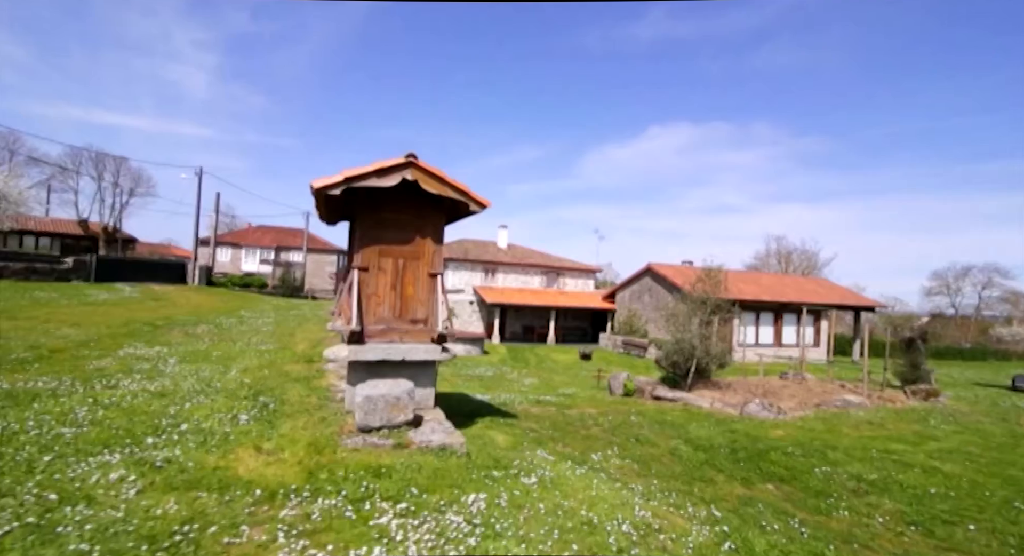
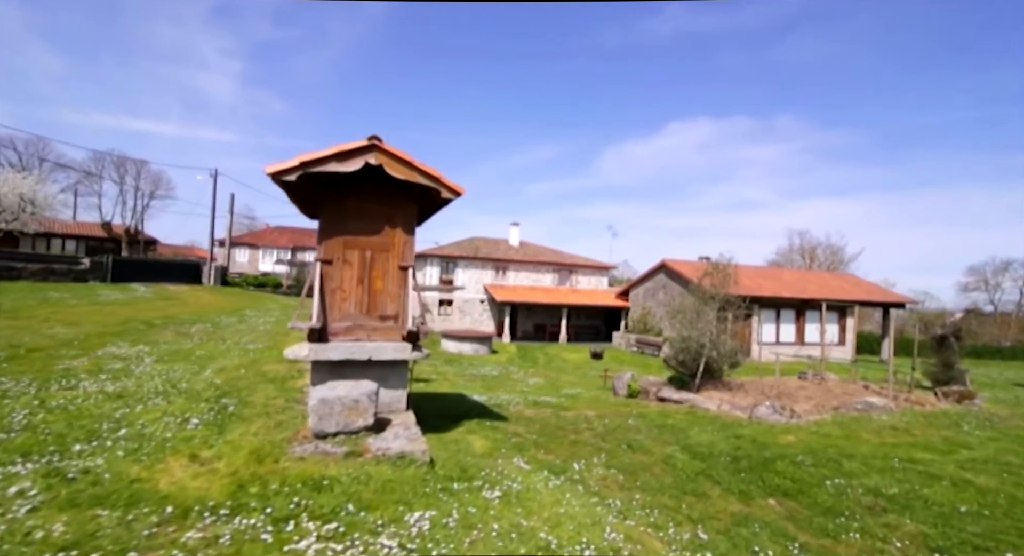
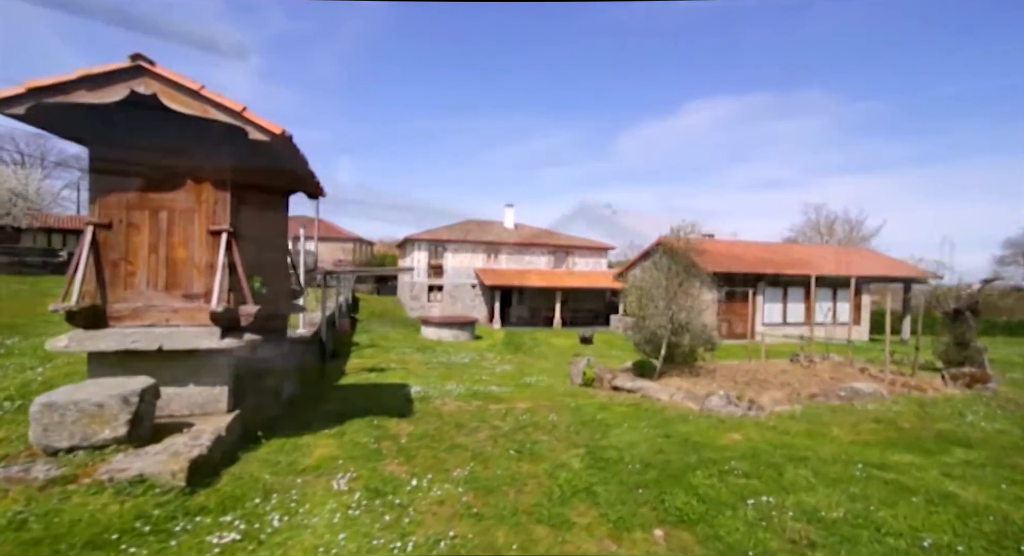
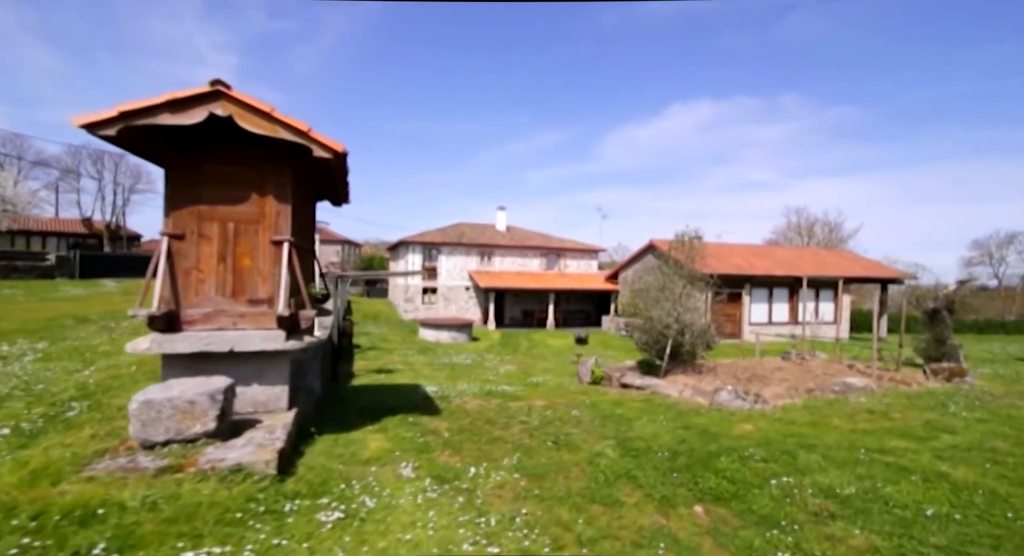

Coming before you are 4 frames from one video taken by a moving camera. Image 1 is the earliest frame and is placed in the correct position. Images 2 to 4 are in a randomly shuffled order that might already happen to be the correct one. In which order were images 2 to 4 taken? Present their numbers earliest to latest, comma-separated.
2, 4, 3
